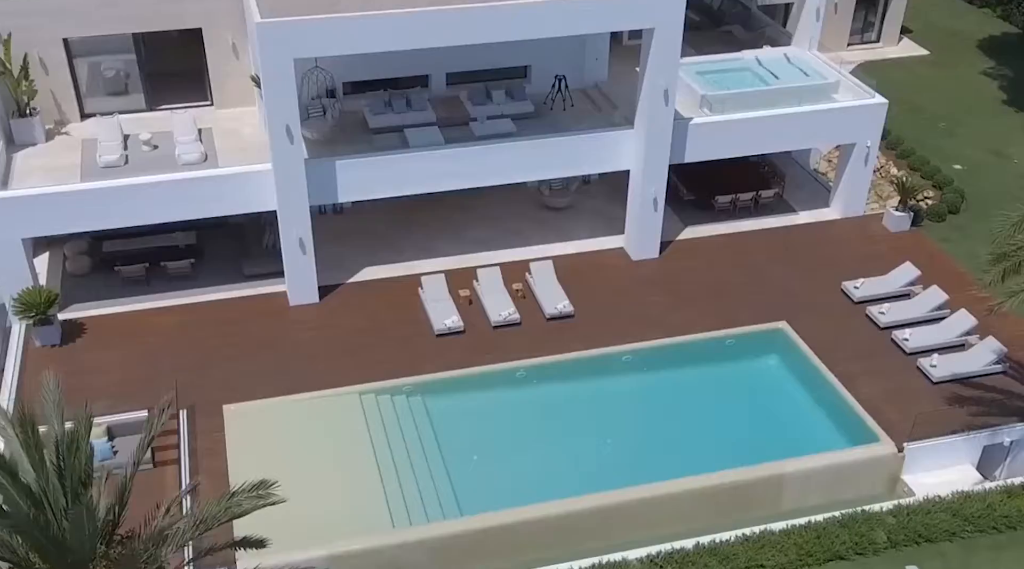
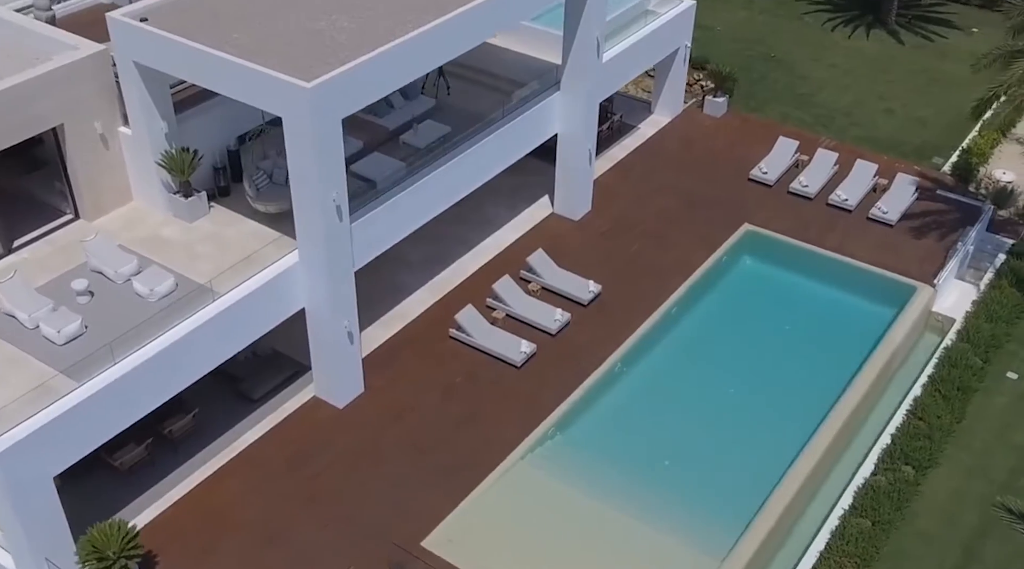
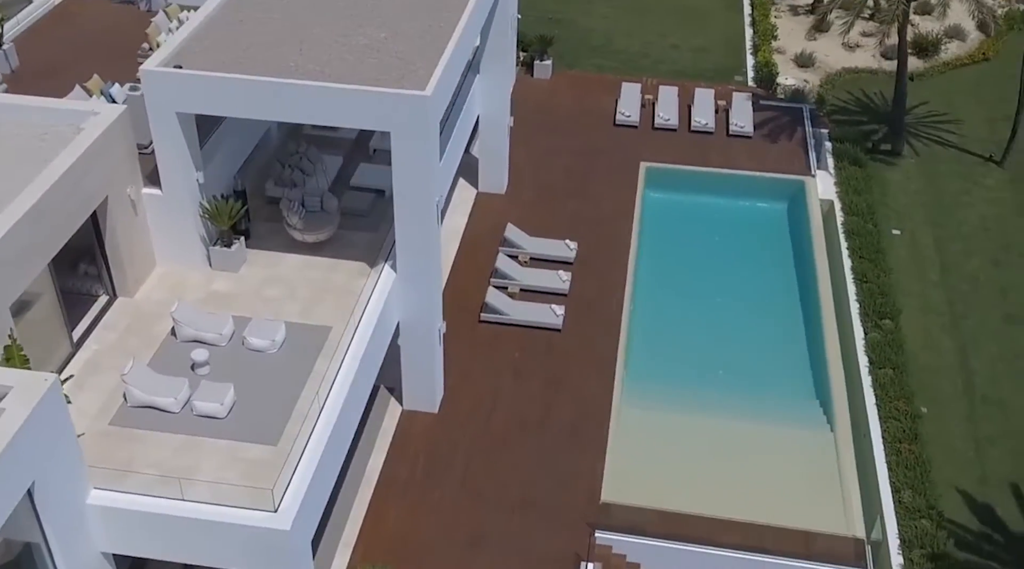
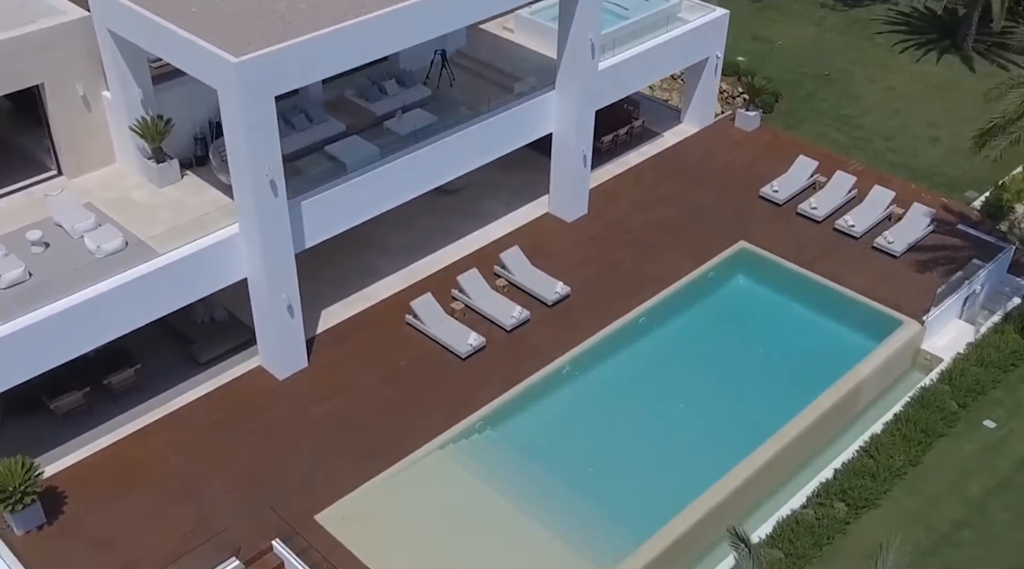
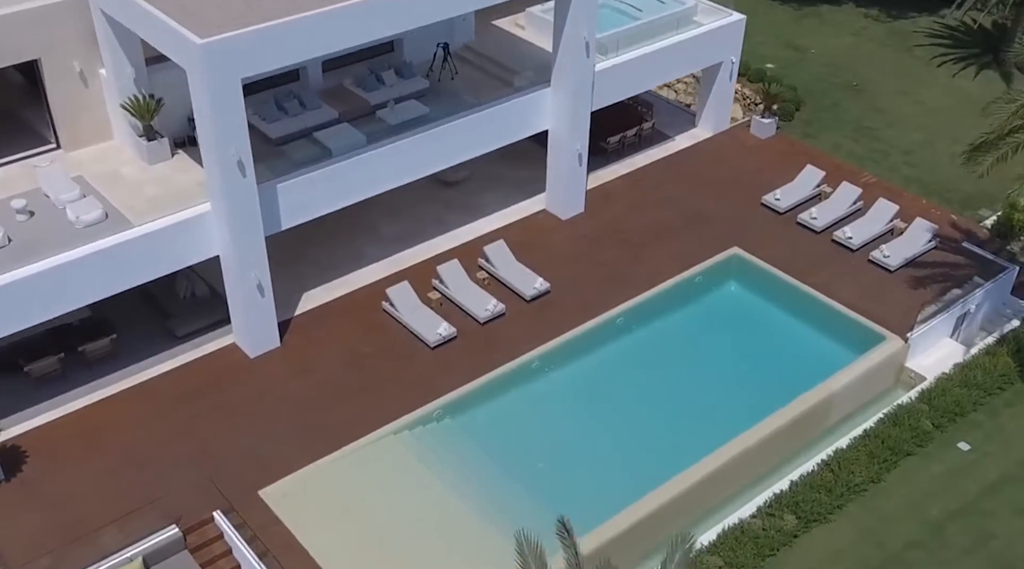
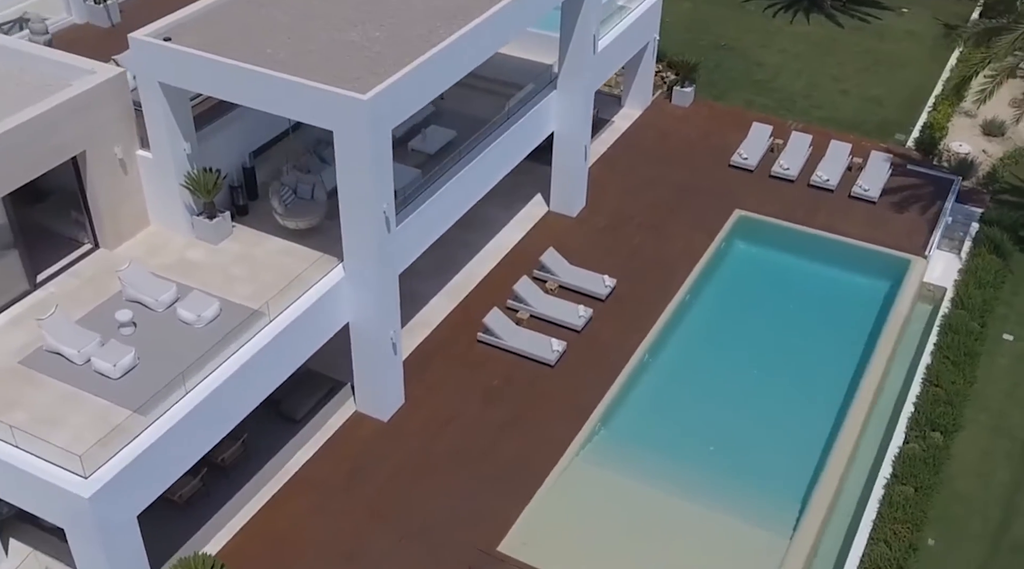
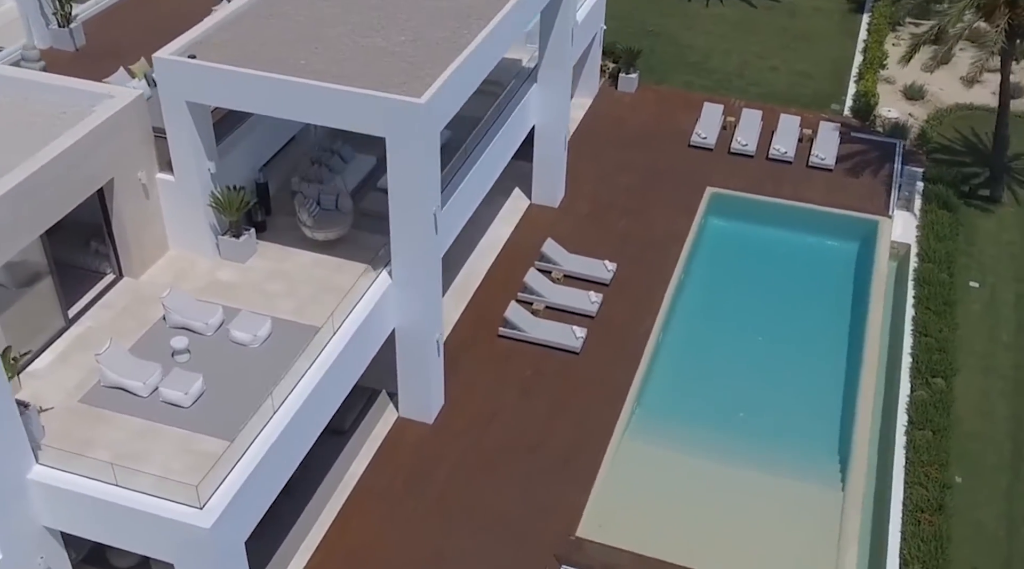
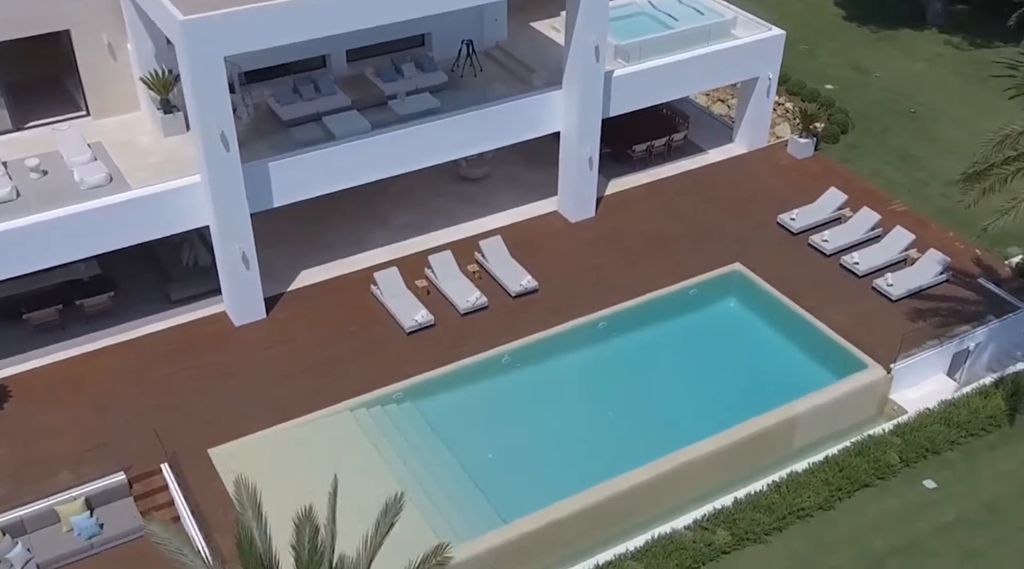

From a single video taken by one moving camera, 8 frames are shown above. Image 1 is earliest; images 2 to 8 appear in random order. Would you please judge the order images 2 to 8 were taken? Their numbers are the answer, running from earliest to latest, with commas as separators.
8, 5, 4, 2, 6, 7, 3
